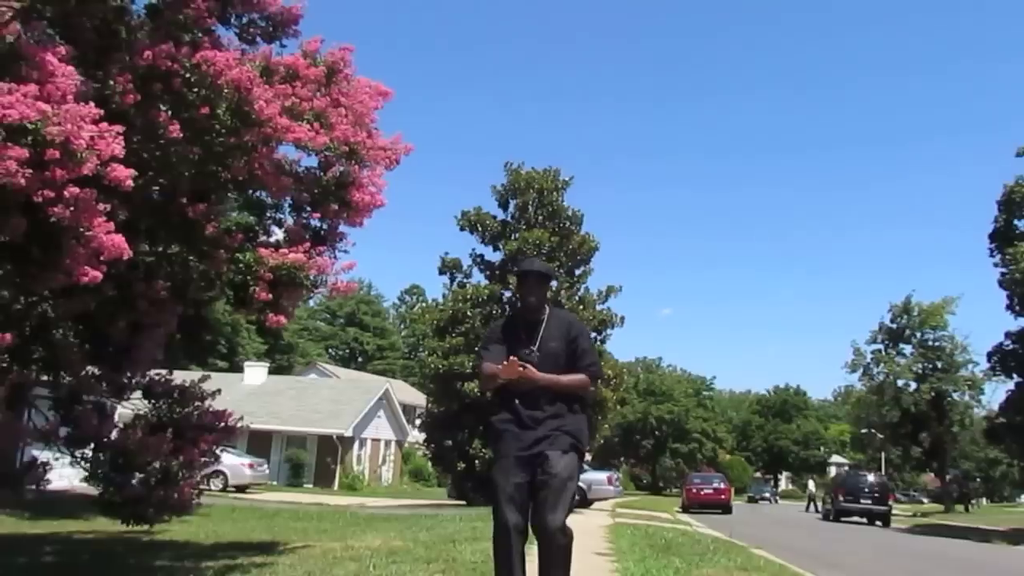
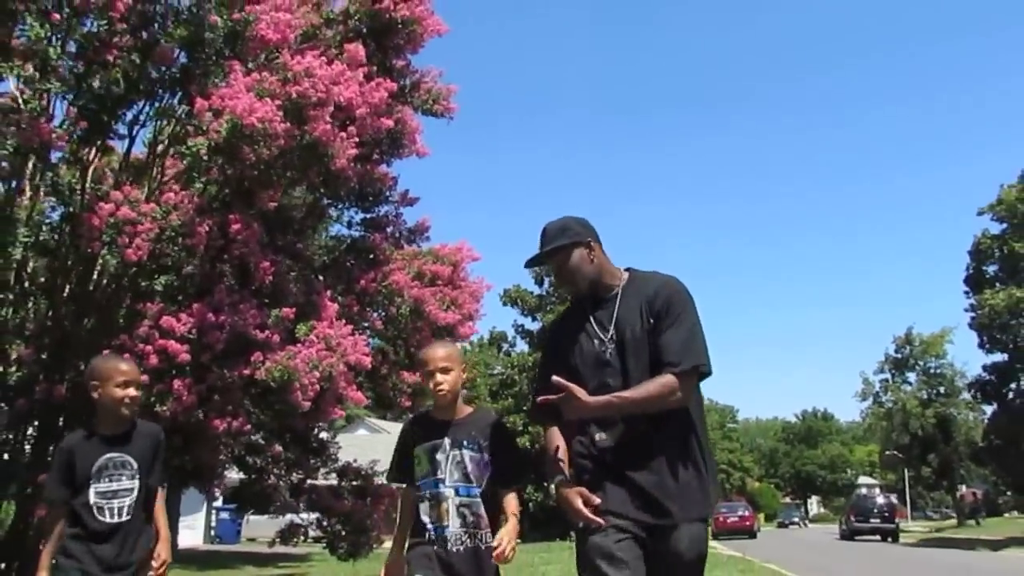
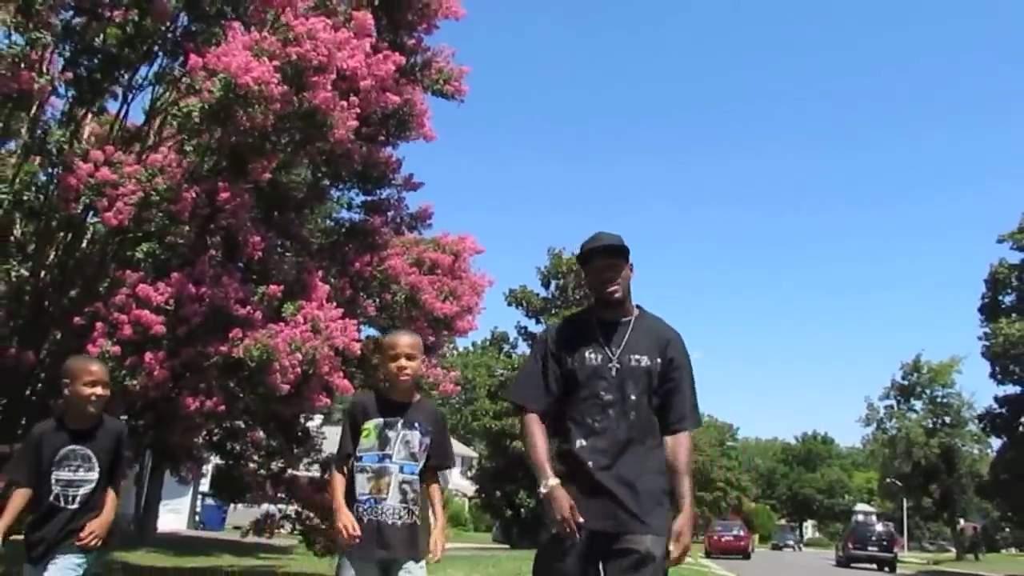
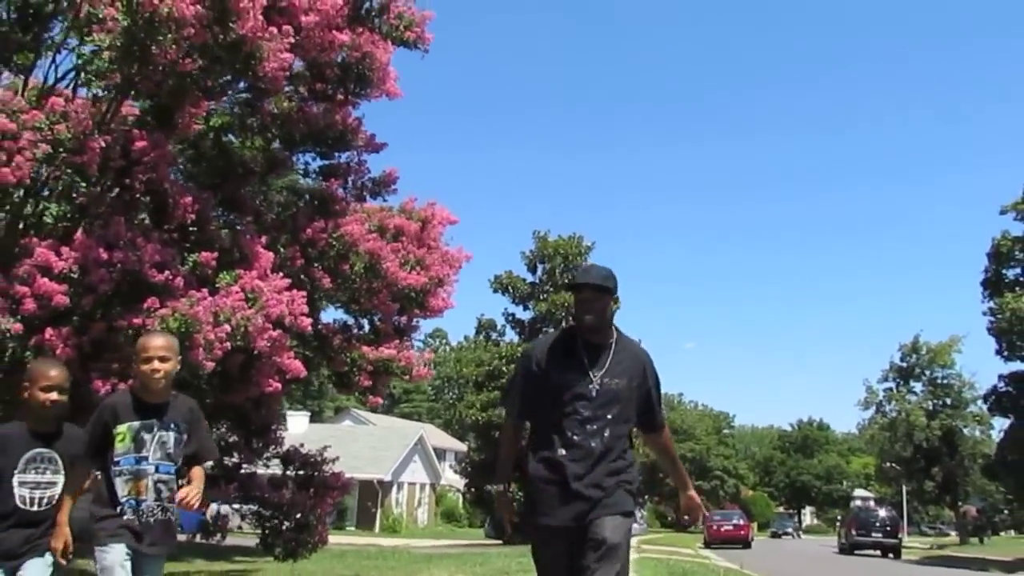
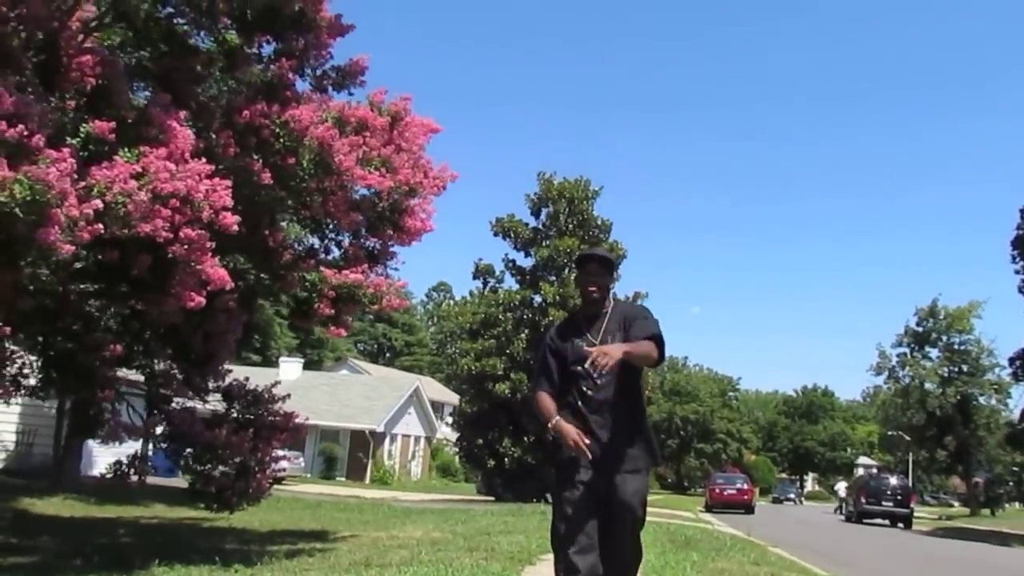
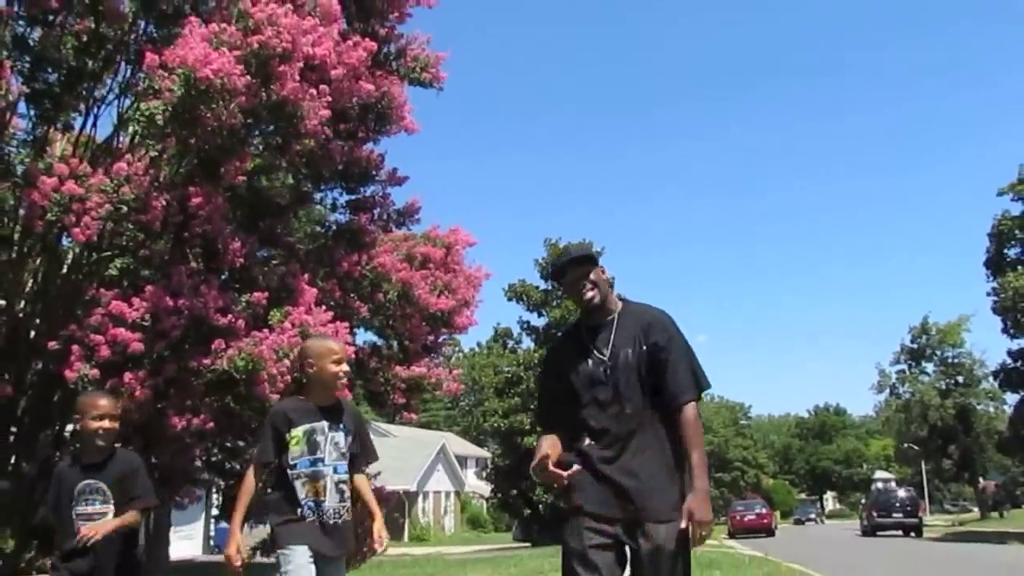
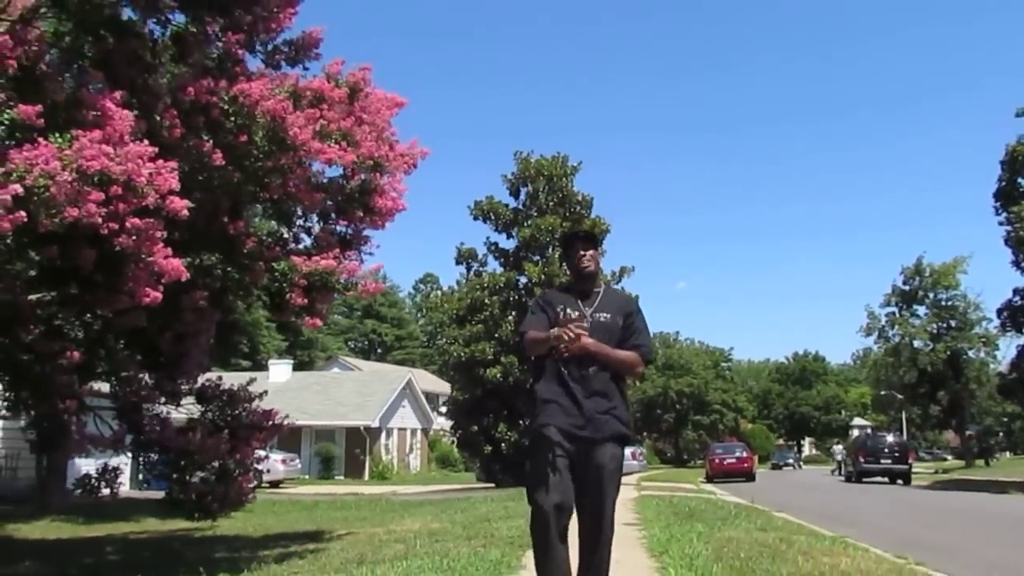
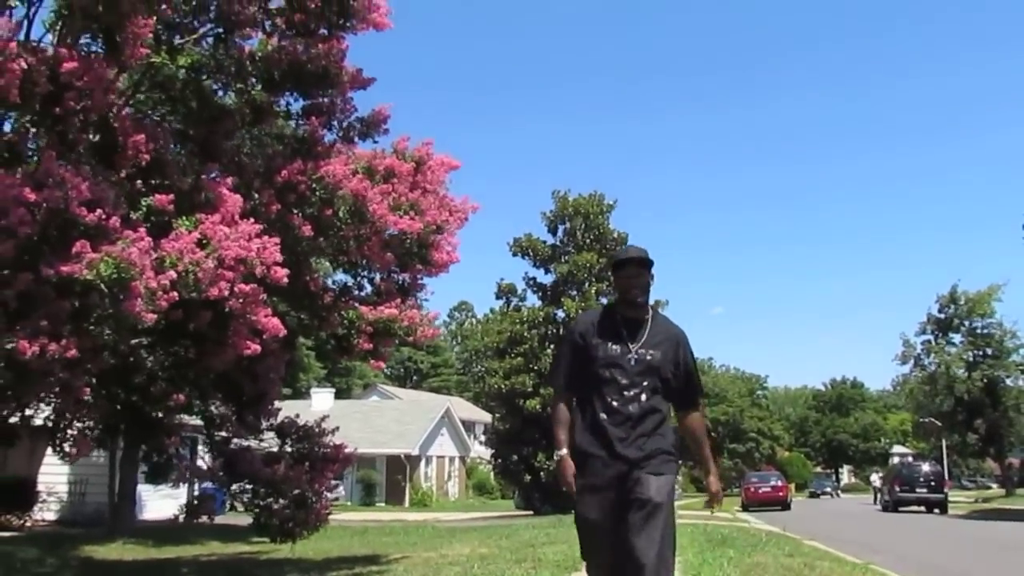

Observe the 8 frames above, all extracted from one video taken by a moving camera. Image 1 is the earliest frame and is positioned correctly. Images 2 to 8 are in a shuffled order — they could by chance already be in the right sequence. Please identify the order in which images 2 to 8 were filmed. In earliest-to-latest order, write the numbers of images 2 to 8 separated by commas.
7, 5, 8, 4, 6, 3, 2
